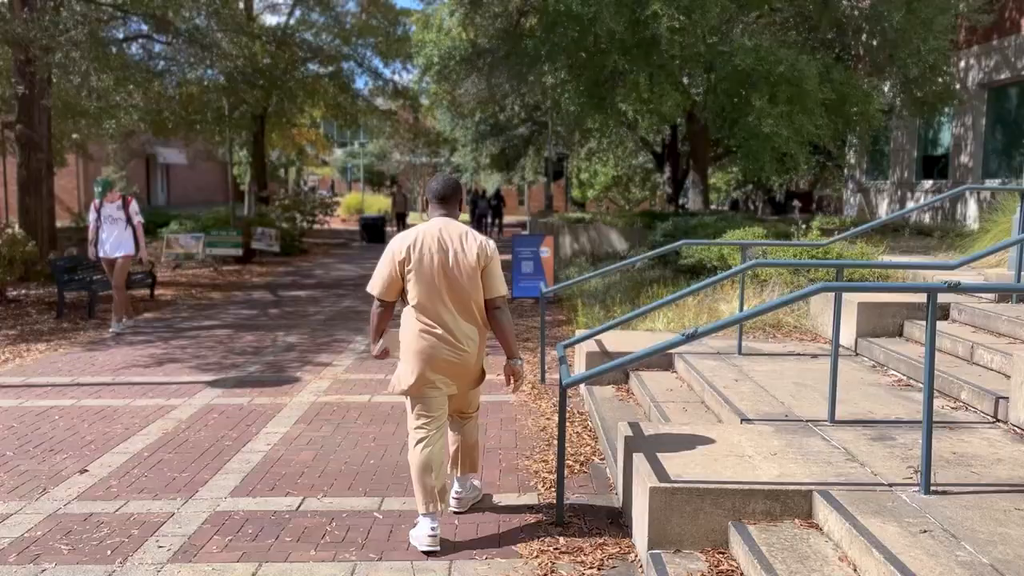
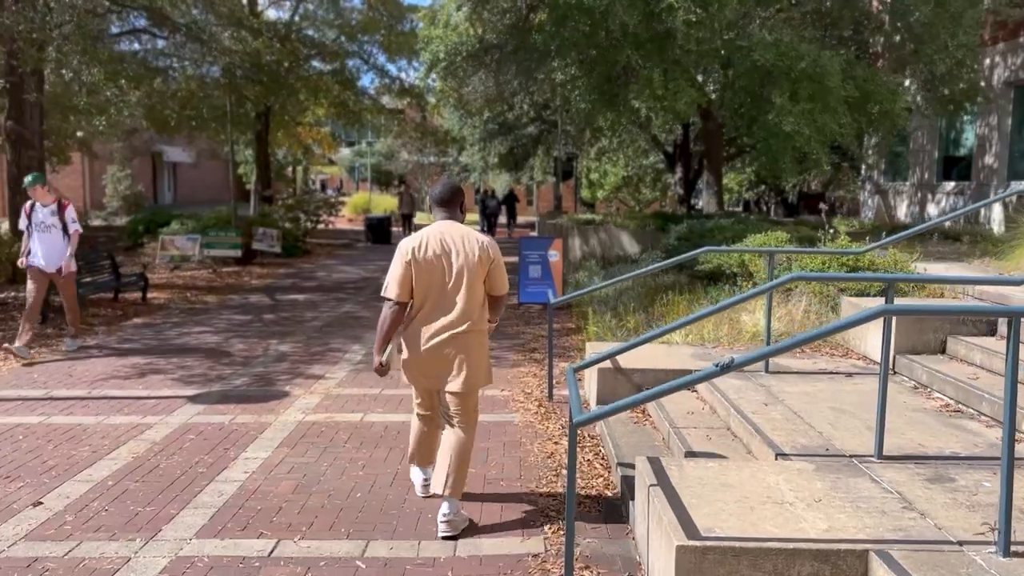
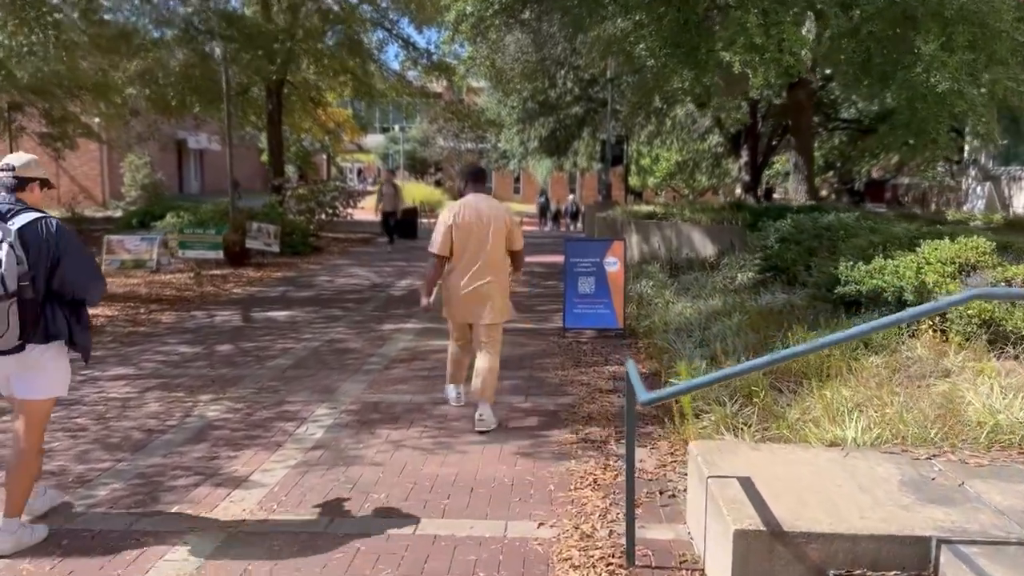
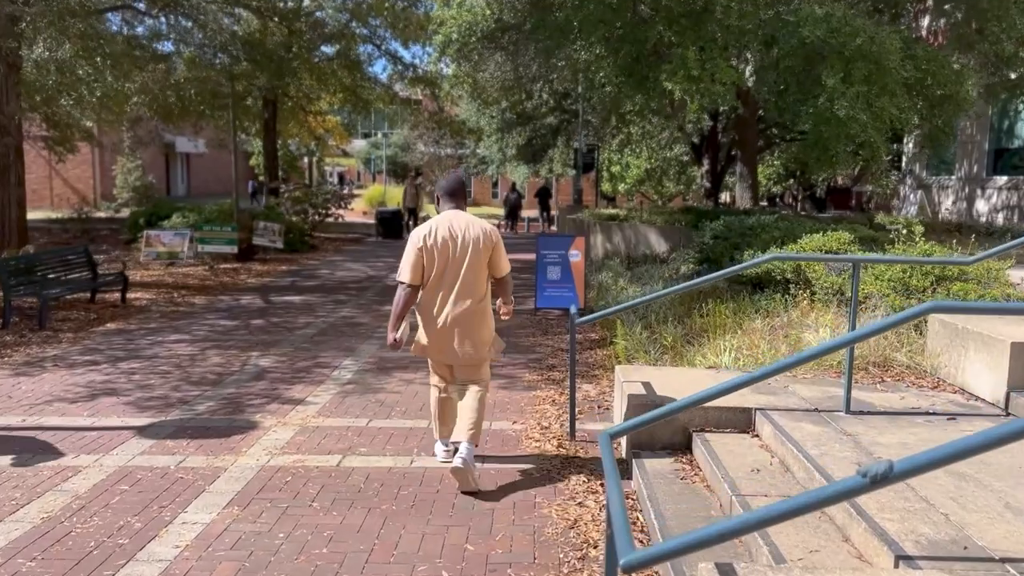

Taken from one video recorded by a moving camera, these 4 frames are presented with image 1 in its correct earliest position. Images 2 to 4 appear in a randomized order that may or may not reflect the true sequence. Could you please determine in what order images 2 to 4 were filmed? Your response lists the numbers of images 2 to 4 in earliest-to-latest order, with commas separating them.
2, 4, 3
